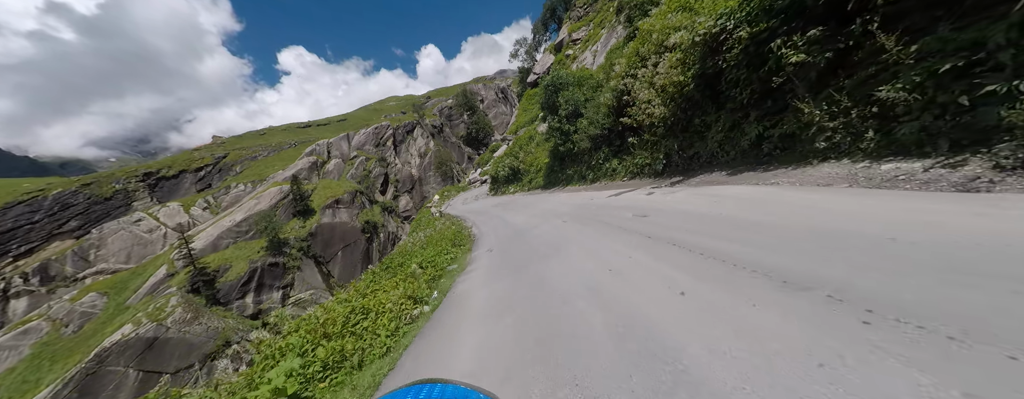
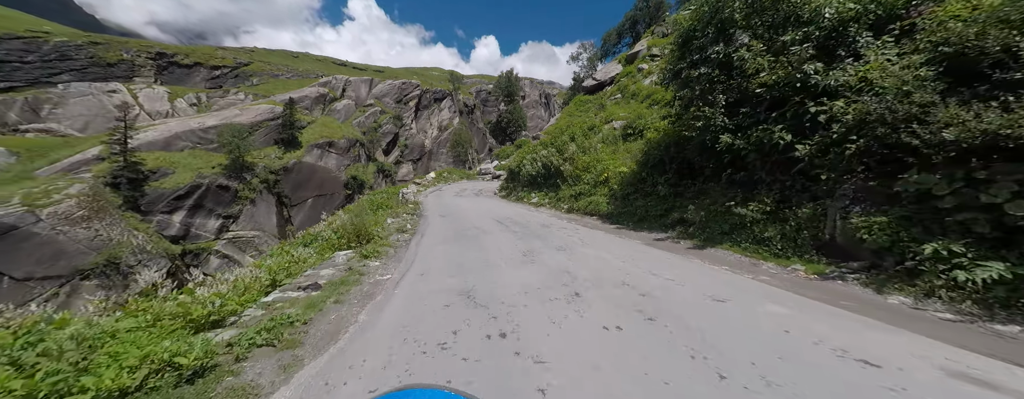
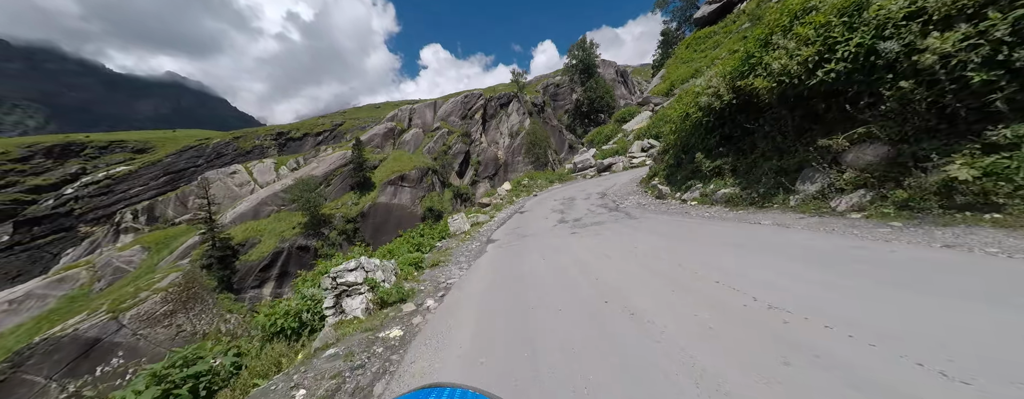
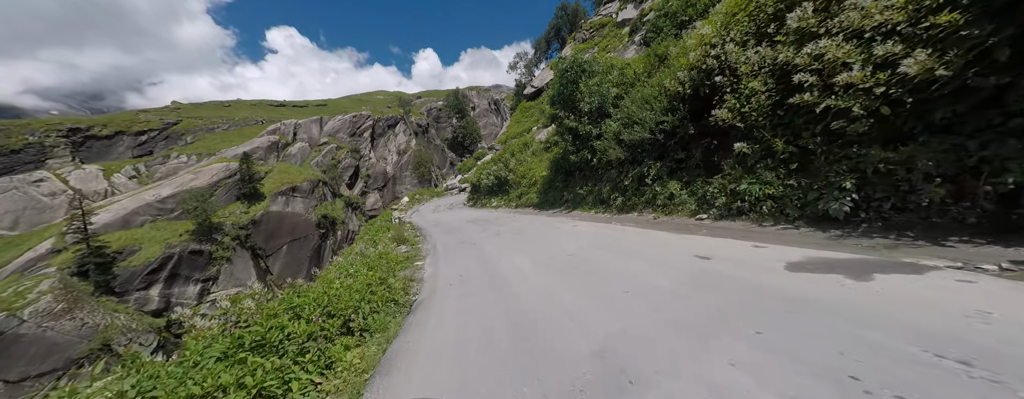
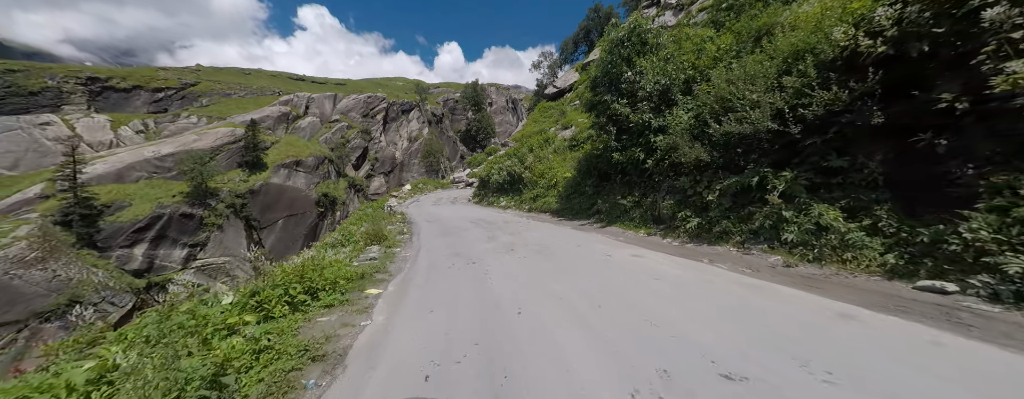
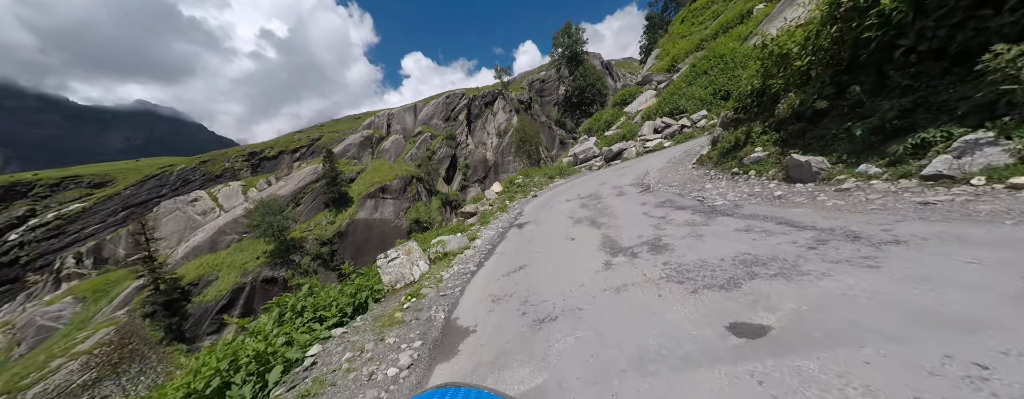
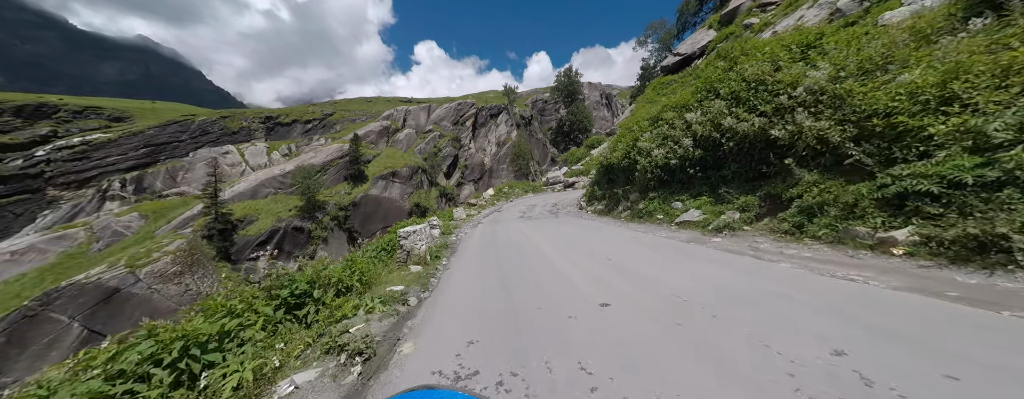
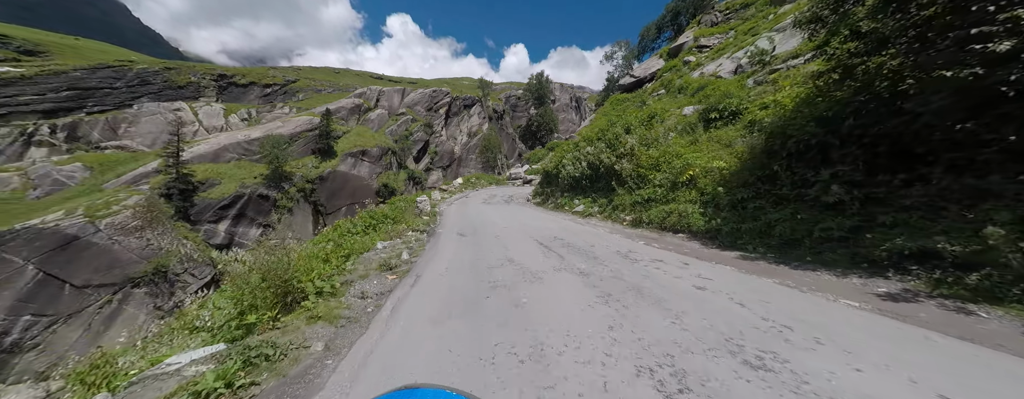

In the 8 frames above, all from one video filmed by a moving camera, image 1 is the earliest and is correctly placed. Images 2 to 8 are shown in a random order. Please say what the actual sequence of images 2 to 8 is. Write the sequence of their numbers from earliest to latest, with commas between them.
4, 5, 2, 8, 7, 3, 6
